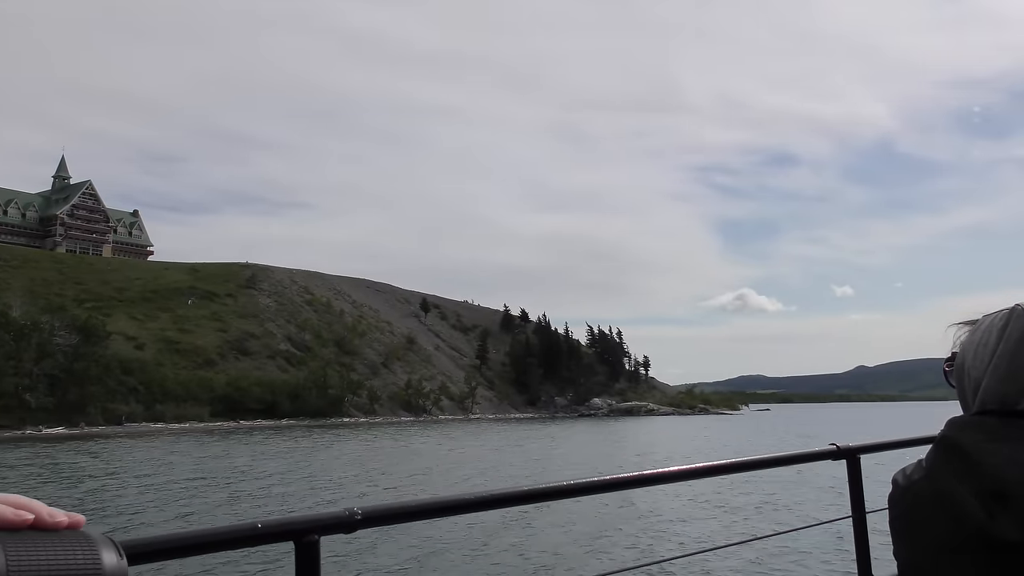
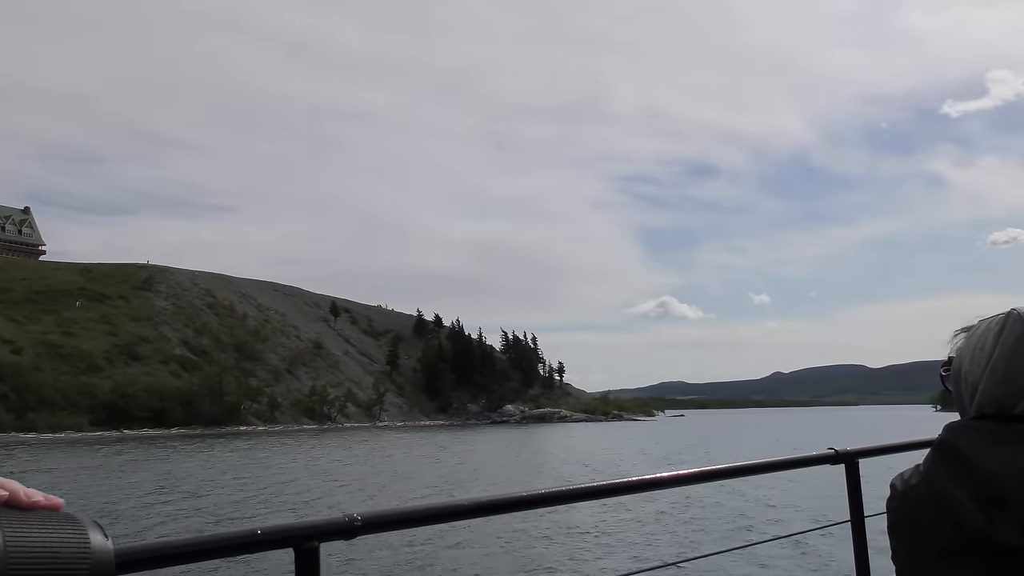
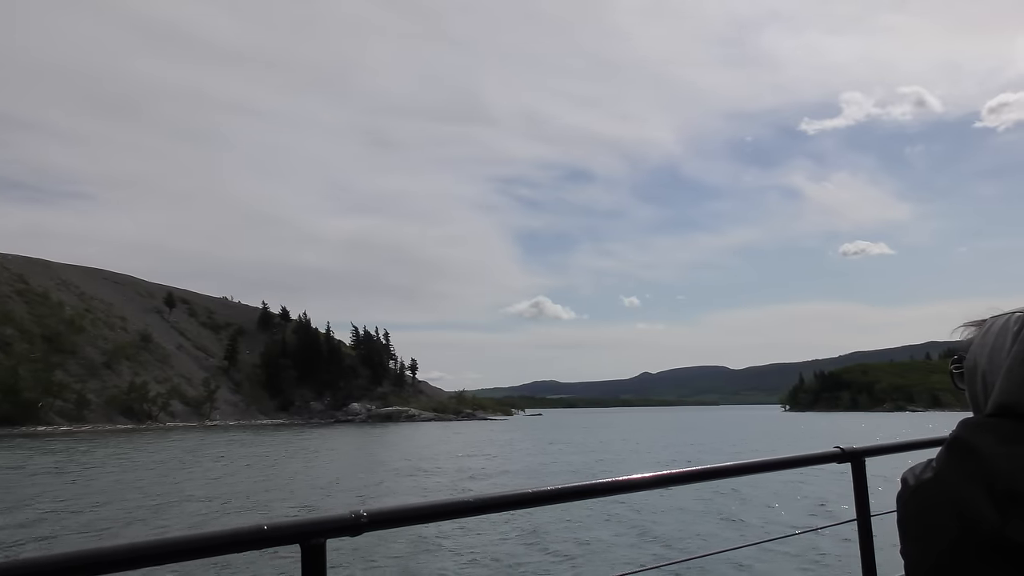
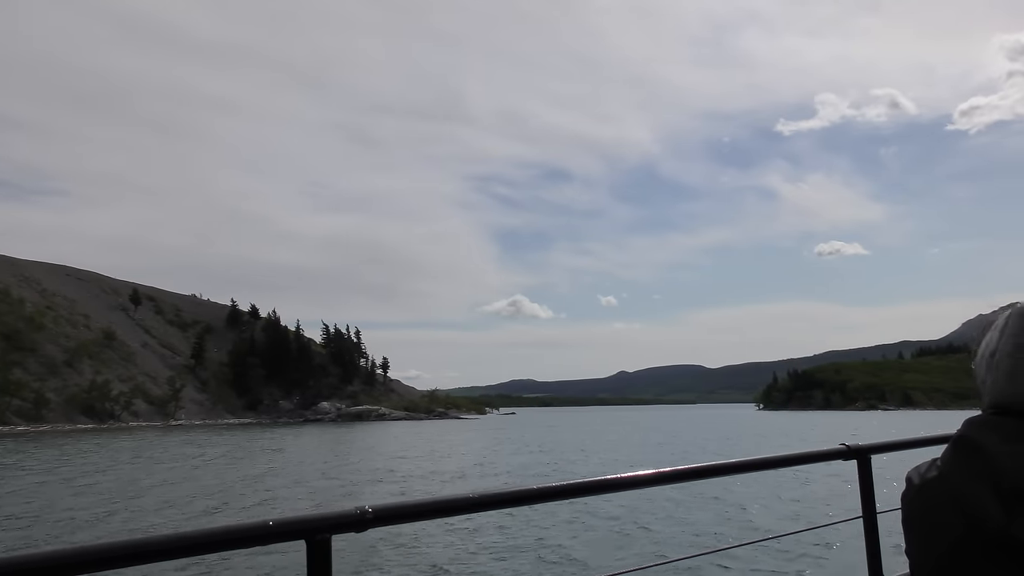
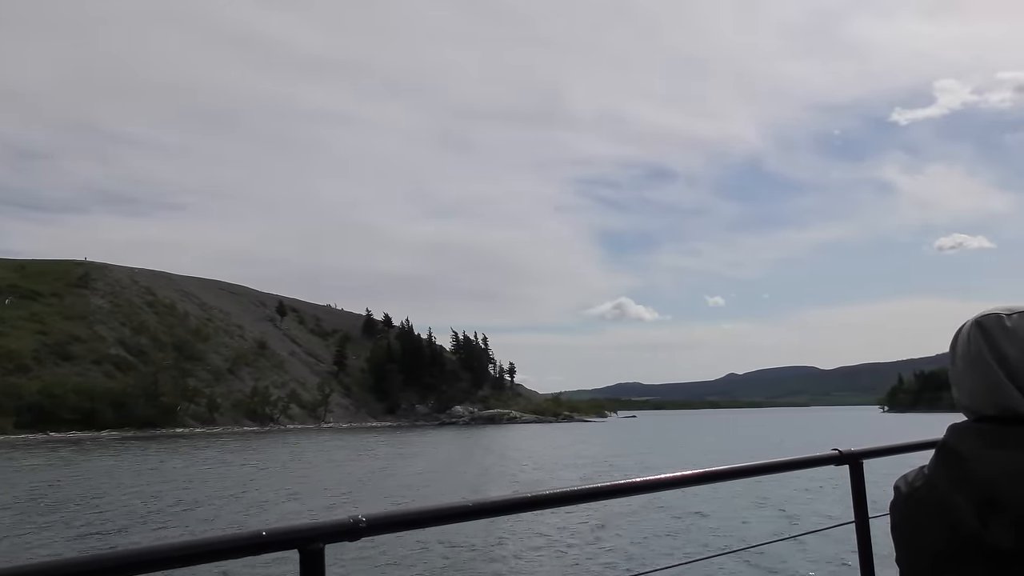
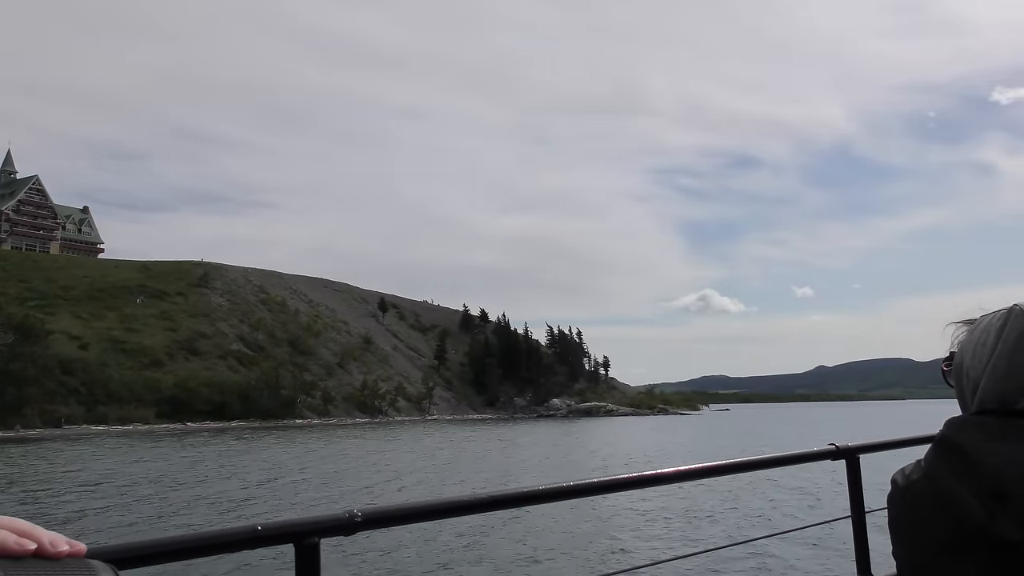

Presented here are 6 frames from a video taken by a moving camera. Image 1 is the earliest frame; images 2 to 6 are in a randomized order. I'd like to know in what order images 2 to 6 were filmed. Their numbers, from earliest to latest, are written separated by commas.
6, 2, 5, 3, 4
